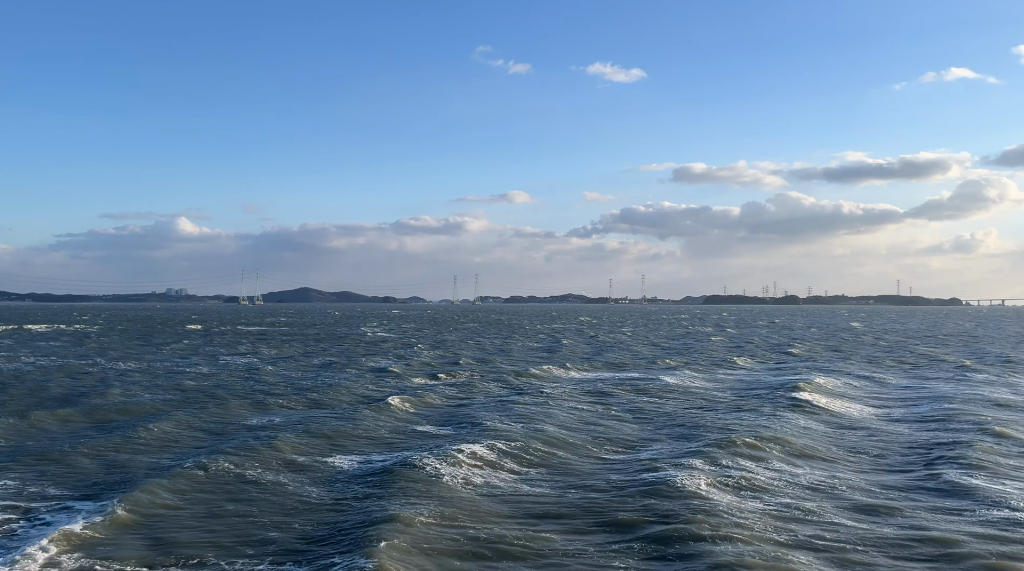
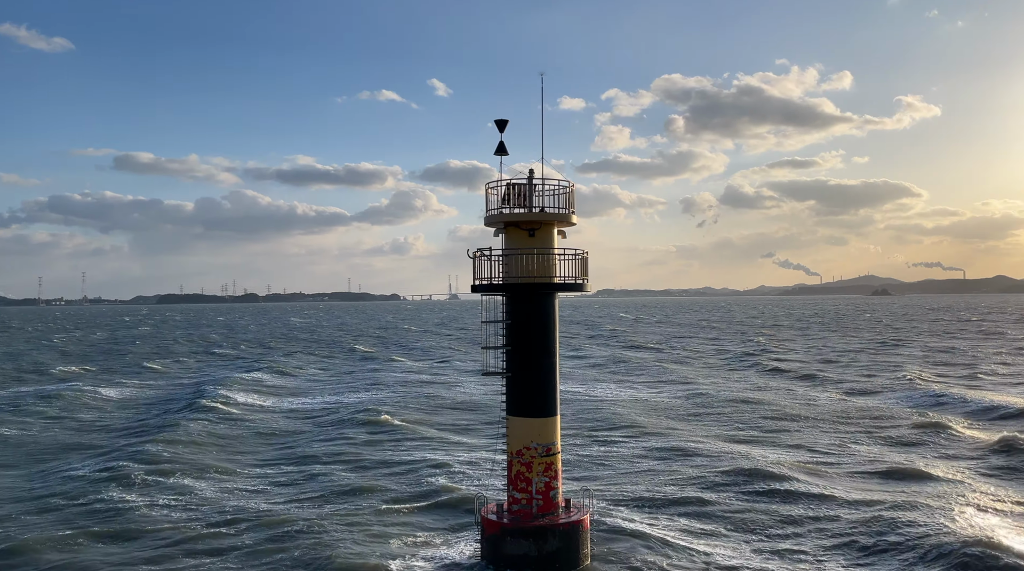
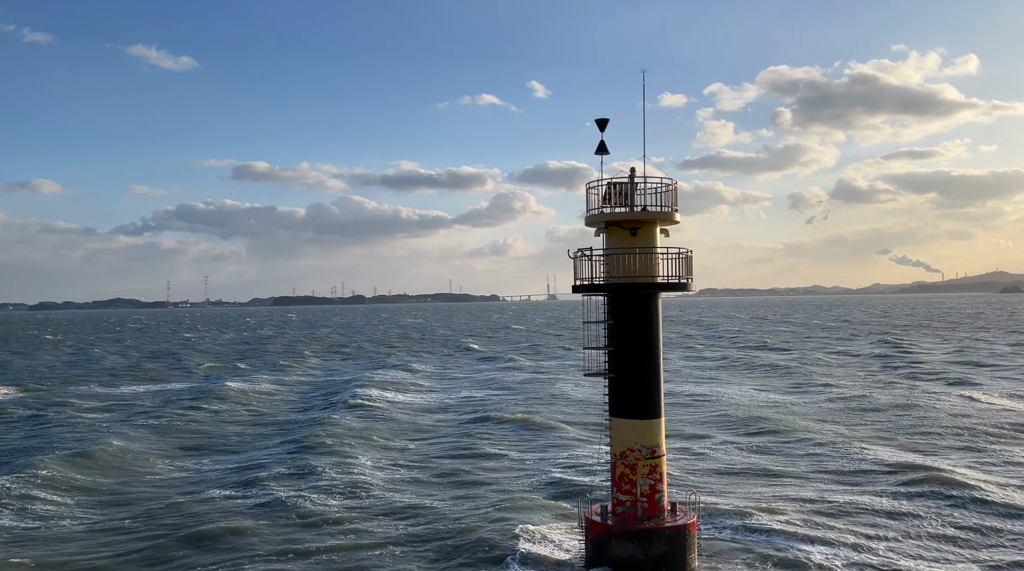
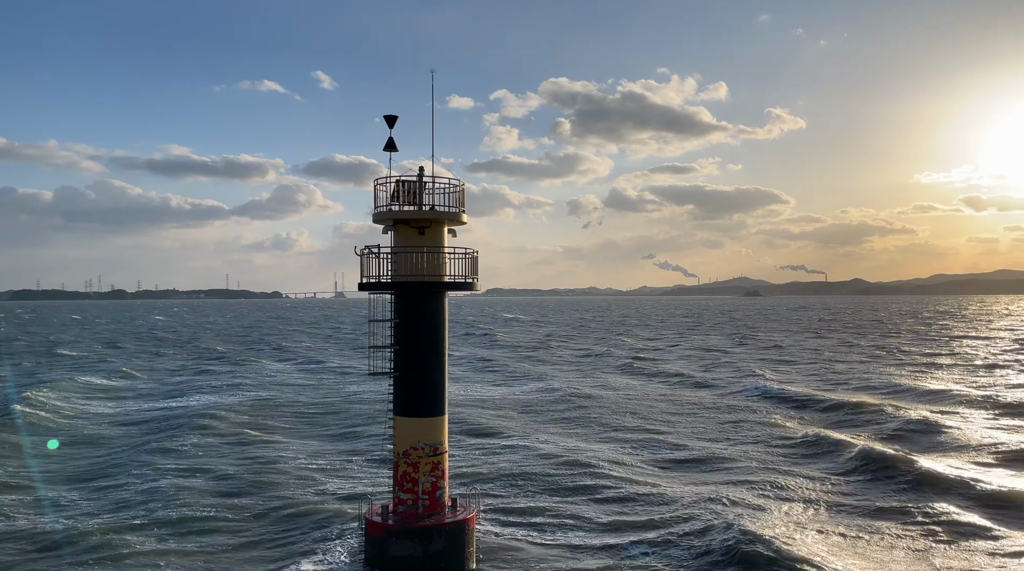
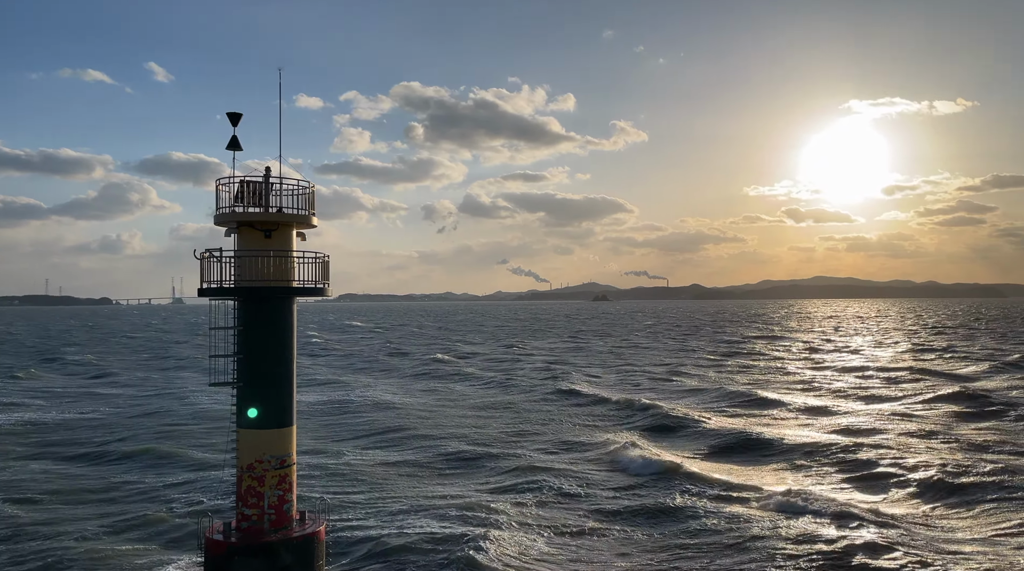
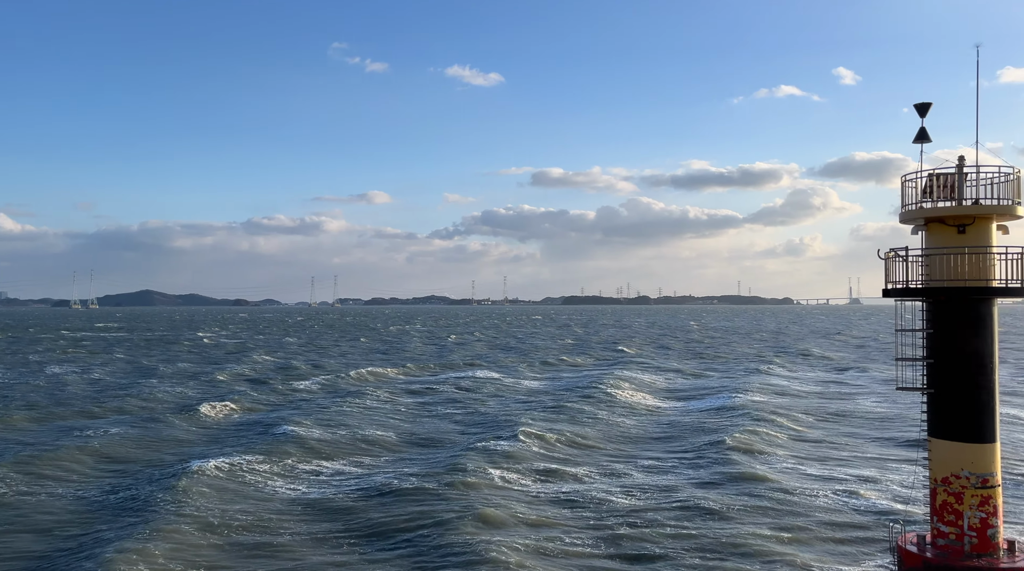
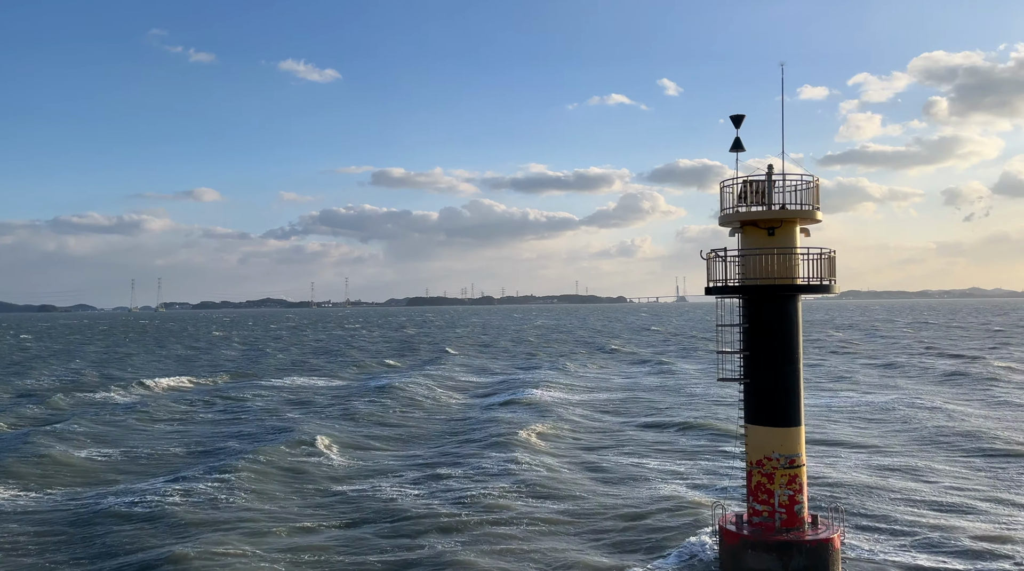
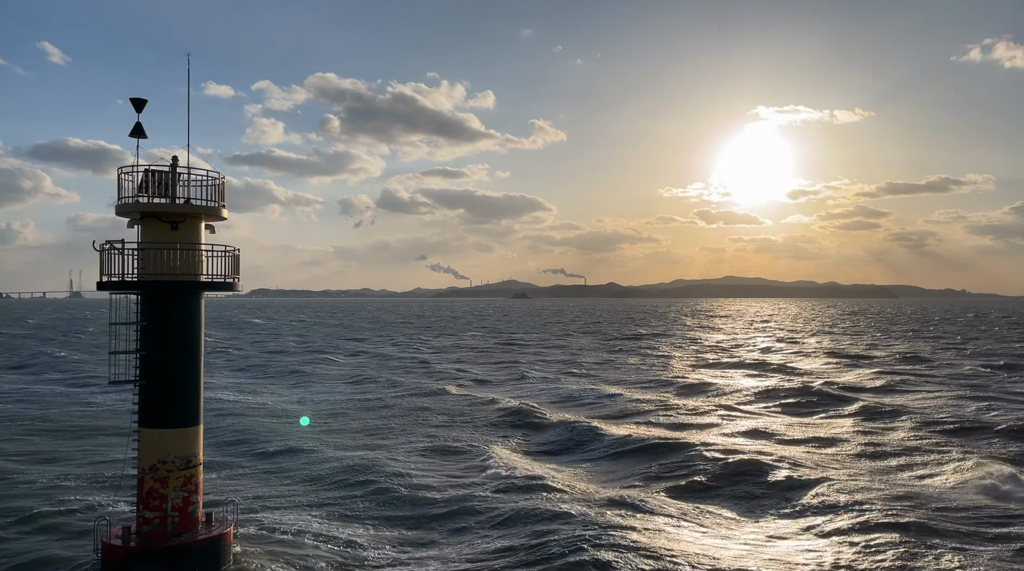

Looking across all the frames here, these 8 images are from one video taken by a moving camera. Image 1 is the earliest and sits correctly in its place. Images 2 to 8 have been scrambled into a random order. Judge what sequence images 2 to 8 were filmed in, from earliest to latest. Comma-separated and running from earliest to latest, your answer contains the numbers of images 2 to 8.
6, 7, 3, 2, 4, 5, 8
